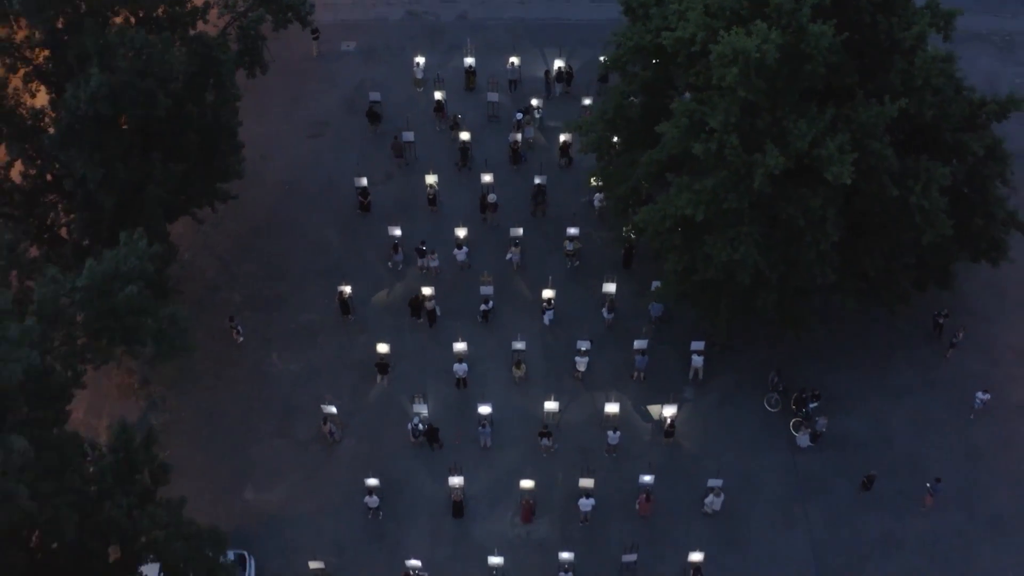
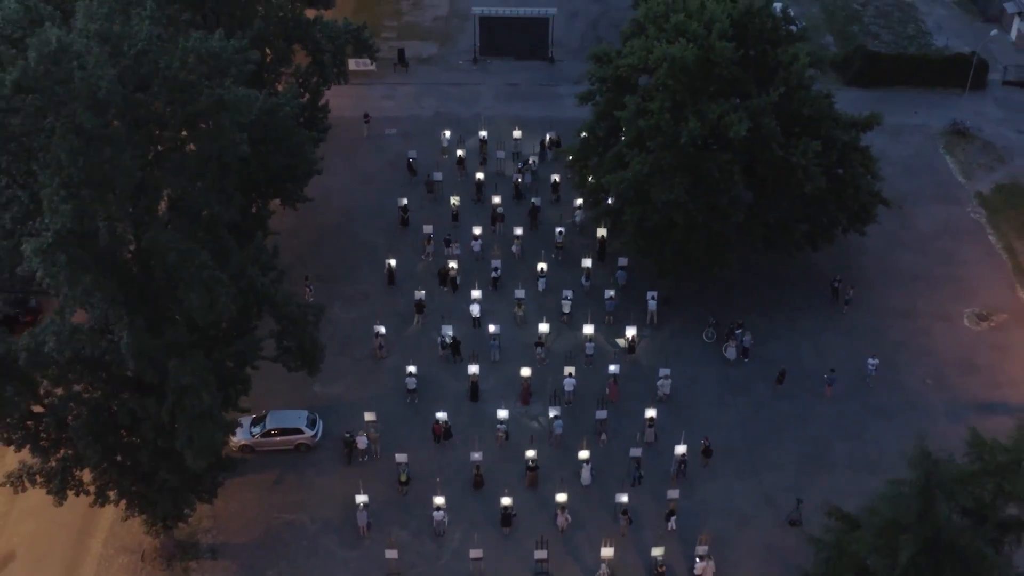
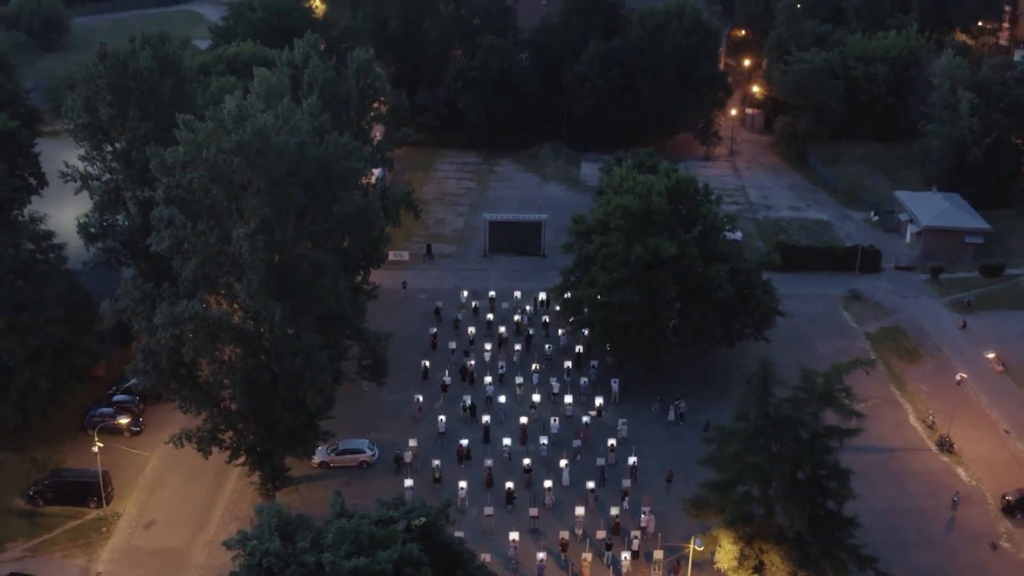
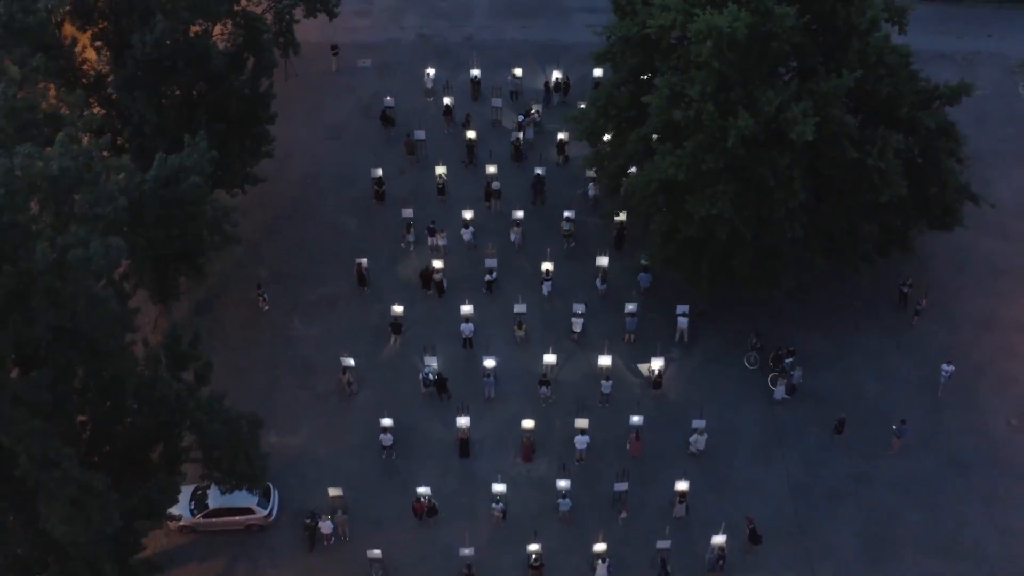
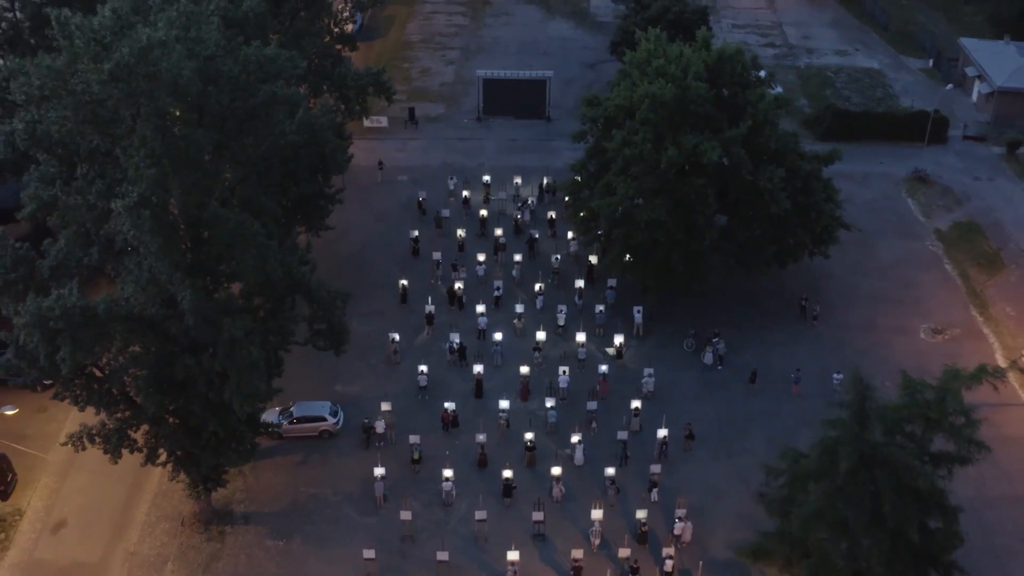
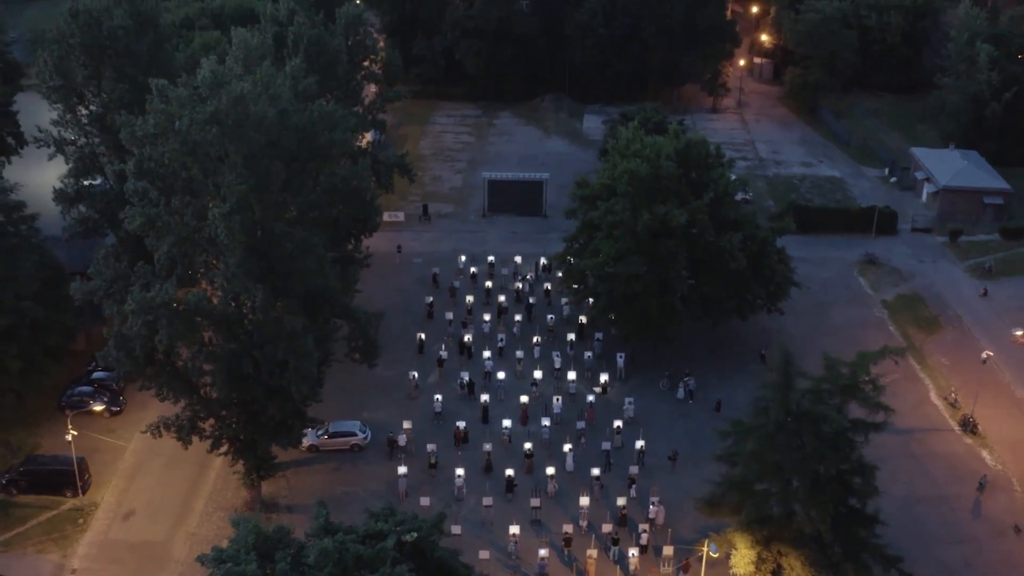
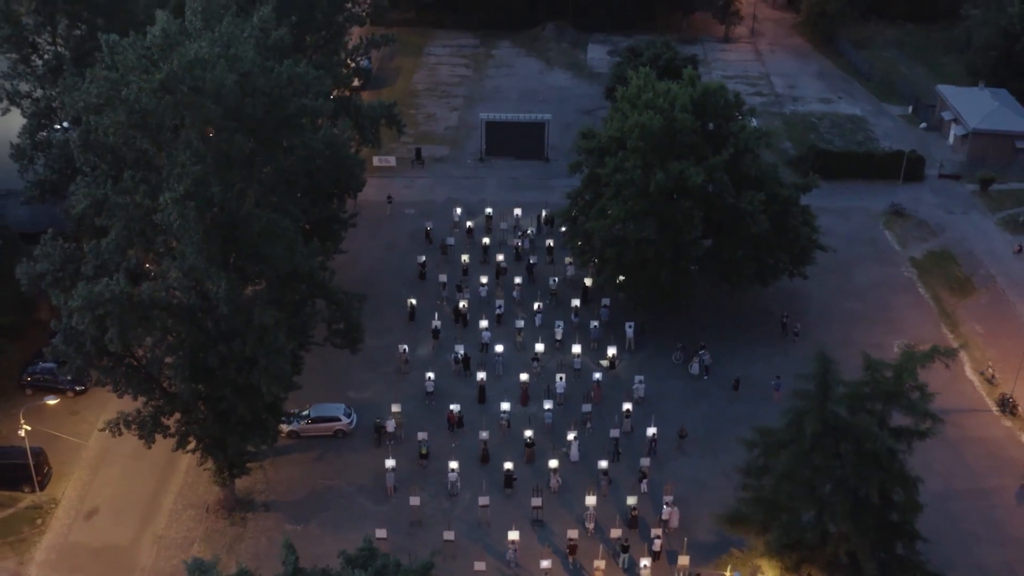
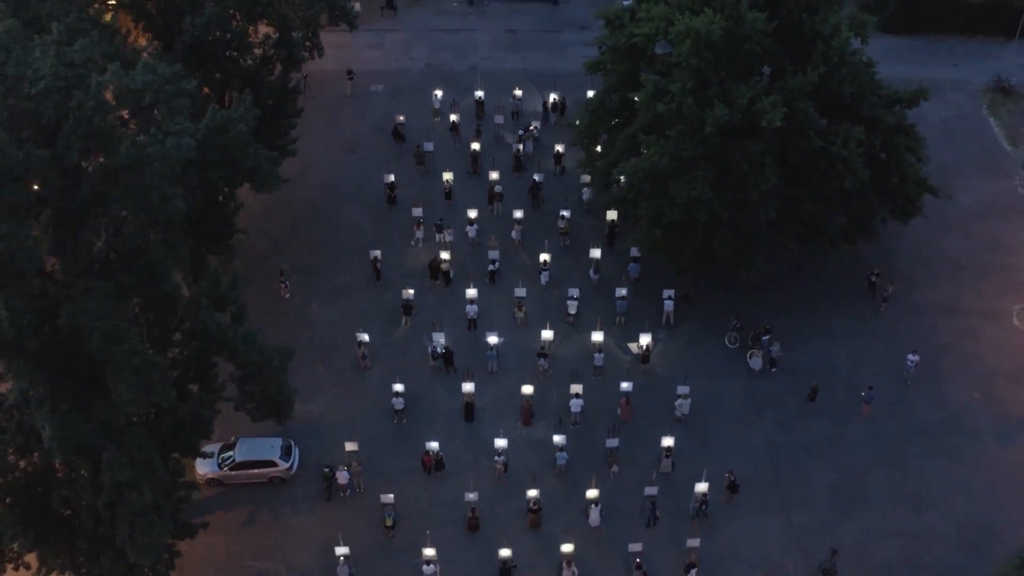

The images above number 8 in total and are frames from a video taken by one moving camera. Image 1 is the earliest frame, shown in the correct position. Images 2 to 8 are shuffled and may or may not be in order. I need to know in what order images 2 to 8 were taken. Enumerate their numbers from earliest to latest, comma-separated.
4, 8, 2, 5, 7, 6, 3
